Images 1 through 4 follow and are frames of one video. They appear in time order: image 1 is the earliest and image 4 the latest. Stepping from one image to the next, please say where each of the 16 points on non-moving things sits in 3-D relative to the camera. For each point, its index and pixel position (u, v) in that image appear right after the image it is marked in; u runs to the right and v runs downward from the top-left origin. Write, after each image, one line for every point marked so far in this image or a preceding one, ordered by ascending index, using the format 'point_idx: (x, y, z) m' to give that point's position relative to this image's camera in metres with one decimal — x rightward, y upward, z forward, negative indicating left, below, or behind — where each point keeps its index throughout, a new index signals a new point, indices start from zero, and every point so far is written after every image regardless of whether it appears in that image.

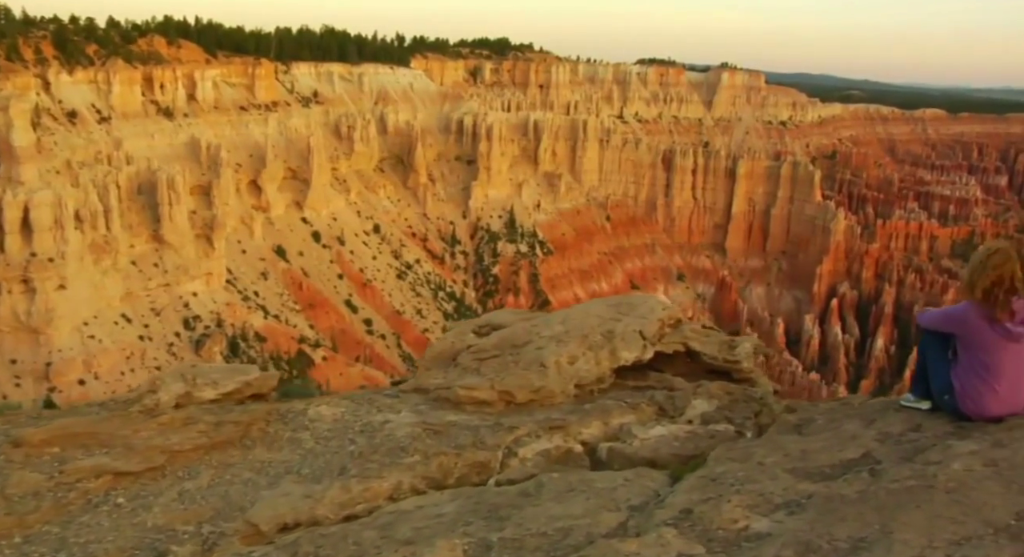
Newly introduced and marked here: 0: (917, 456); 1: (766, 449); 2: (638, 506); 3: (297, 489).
0: (+2.6, -1.1, +4.9) m
1: (+1.8, -1.2, +5.4) m
2: (+0.7, -1.3, +4.6) m
3: (-1.5, -1.5, +5.6) m
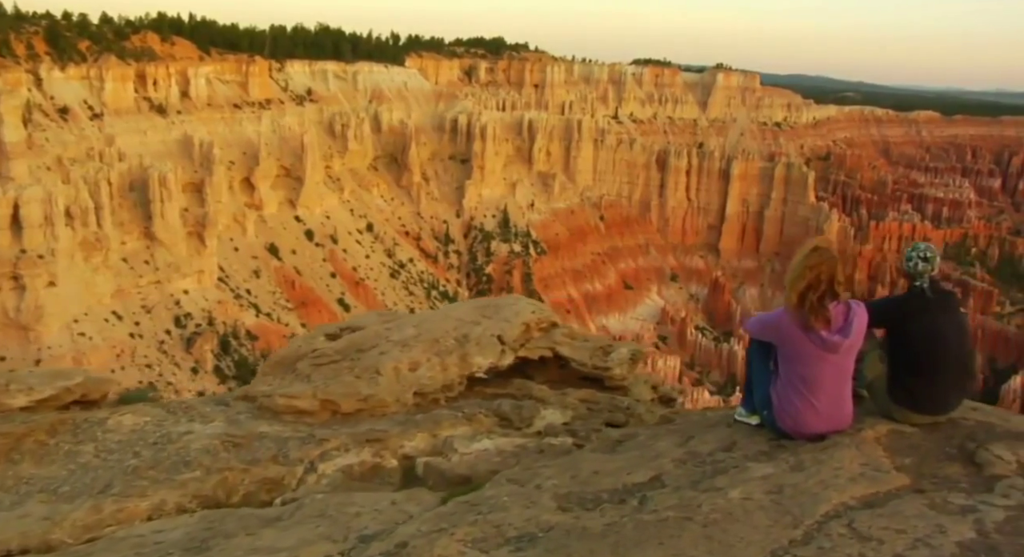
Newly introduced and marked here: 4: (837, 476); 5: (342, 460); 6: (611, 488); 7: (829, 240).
0: (+1.1, -1.1, +4.3) m
1: (+0.3, -1.2, +4.9) m
2: (-0.7, -1.3, +4.0) m
3: (-3.0, -1.5, +5.0) m
4: (+1.8, -1.1, +4.3) m
5: (-1.3, -1.4, +5.9) m
6: (+0.6, -1.2, +4.4) m
7: (+2.0, +0.2, +4.9) m
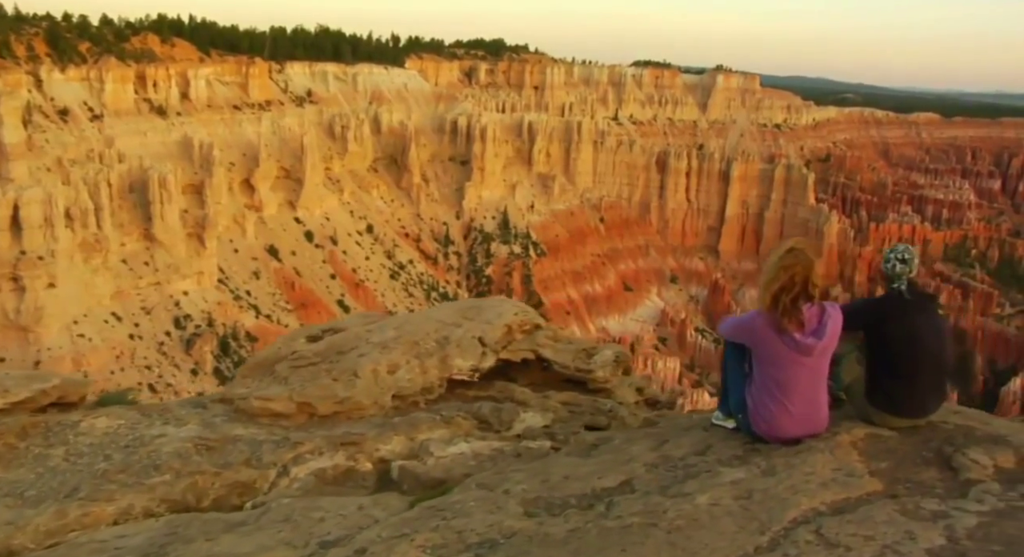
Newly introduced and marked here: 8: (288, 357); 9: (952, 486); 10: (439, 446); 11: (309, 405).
0: (+0.9, -1.1, +4.3) m
1: (+0.1, -1.2, +4.8) m
2: (-0.9, -1.3, +3.9) m
3: (-3.2, -1.5, +4.9) m
4: (+1.6, -1.1, +4.2) m
5: (-1.5, -1.4, +5.8) m
6: (+0.4, -1.2, +4.4) m
7: (+1.8, +0.2, +4.8) m
8: (-2.2, -0.8, +7.5) m
9: (+2.5, -1.2, +4.4) m
10: (-0.6, -1.3, +6.1) m
11: (-1.7, -1.1, +6.6) m
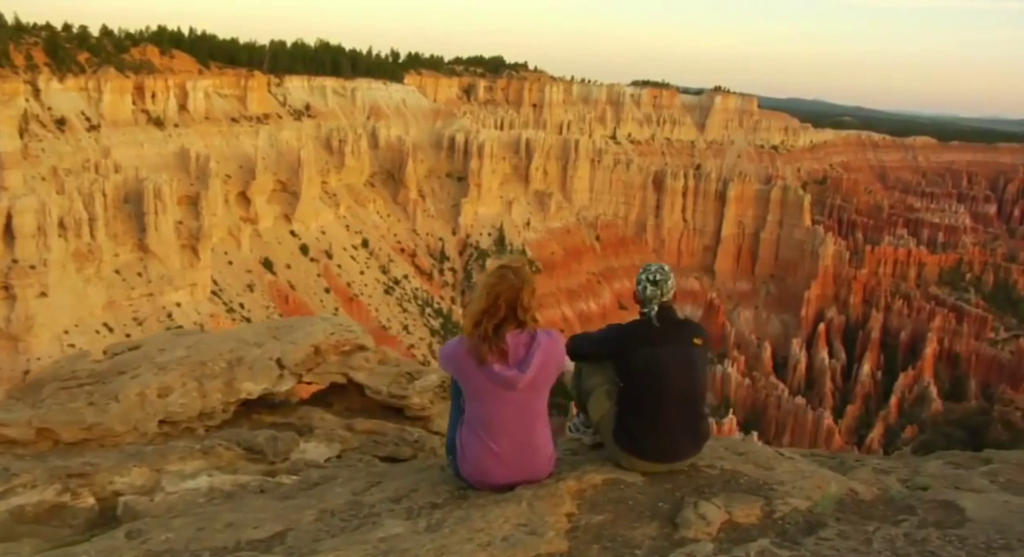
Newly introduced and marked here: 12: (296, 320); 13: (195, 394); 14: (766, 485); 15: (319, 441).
0: (-0.9, -1.2, +3.6) m
1: (-1.7, -1.3, +4.1) m
2: (-2.7, -1.4, +3.3) m
3: (-5.0, -1.5, +4.3) m
4: (-0.2, -1.2, +3.6) m
5: (-3.3, -1.5, +5.2) m
6: (-1.4, -1.3, +3.7) m
7: (0.0, +0.1, +4.2) m
8: (-3.9, -0.9, +6.8) m
9: (+0.7, -1.3, +3.8) m
10: (-2.4, -1.4, +5.5) m
11: (-3.5, -1.2, +5.9) m
12: (-2.1, -0.4, +7.7) m
13: (-2.7, -1.0, +6.5) m
14: (+1.5, -1.2, +4.6) m
15: (-1.6, -1.4, +6.5) m
